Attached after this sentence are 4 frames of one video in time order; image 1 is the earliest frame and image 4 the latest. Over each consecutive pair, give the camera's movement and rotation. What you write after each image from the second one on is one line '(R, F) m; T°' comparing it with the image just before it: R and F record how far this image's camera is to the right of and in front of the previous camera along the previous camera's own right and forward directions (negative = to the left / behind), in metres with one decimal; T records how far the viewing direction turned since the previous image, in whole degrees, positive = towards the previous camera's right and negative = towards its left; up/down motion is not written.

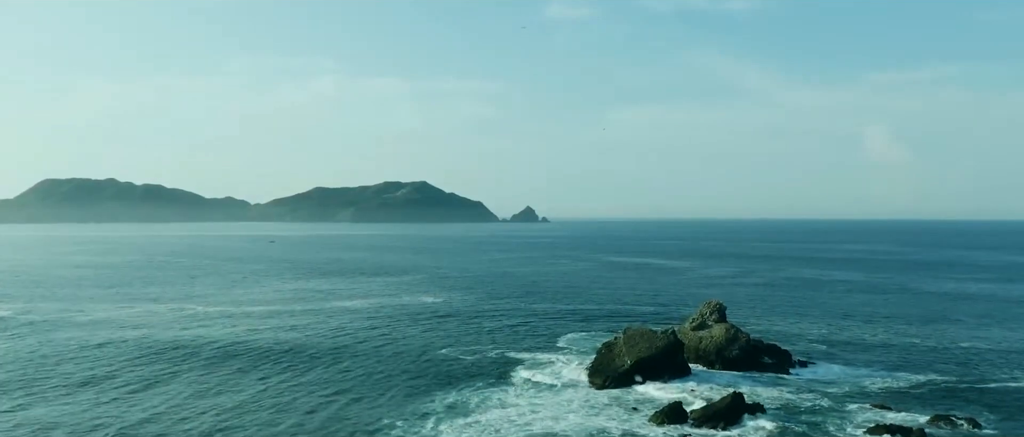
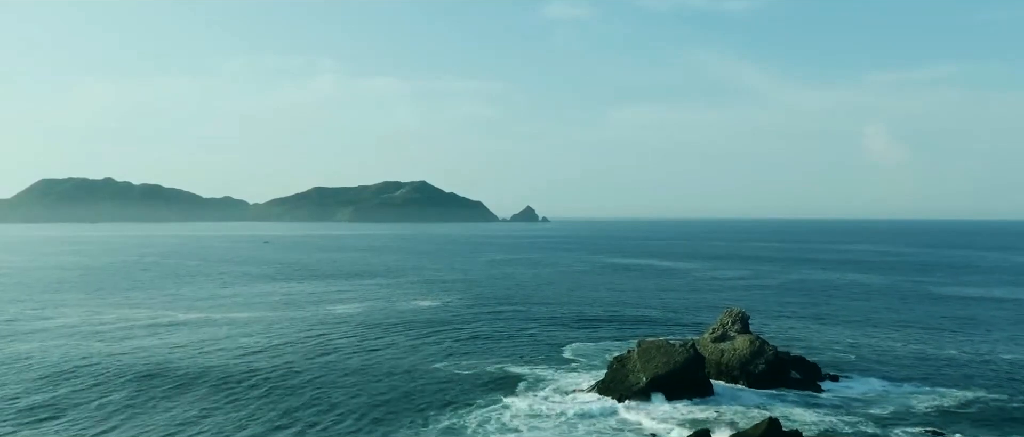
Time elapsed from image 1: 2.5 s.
(-0.2, +2.9) m; 0°
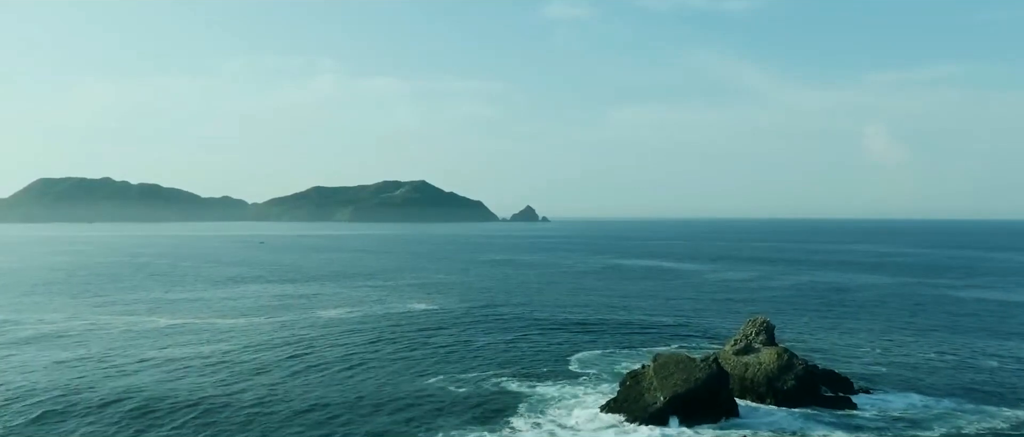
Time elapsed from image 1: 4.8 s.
(-0.1, +3.3) m; 0°
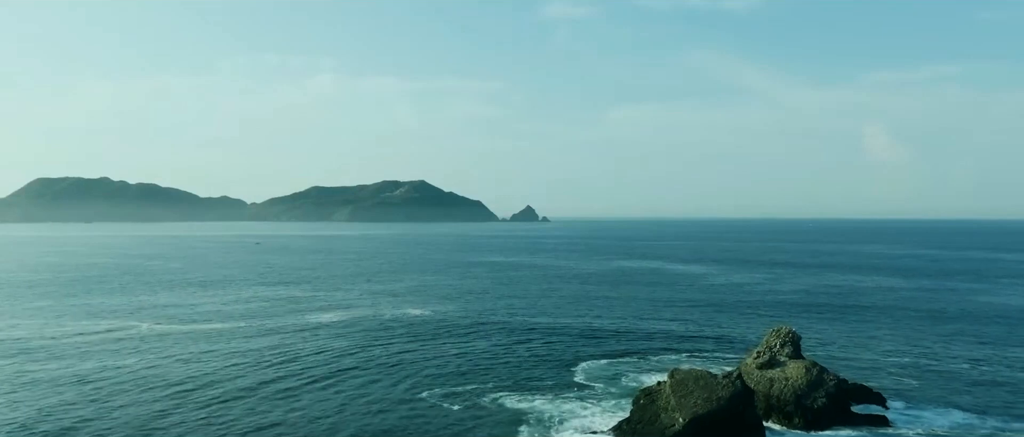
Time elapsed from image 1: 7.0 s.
(0.0, +2.9) m; 0°
